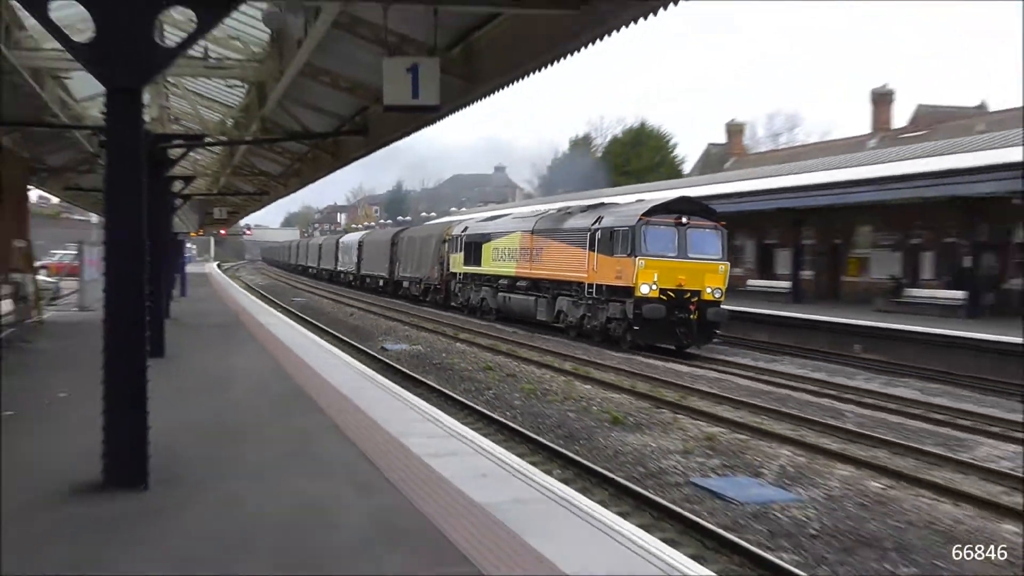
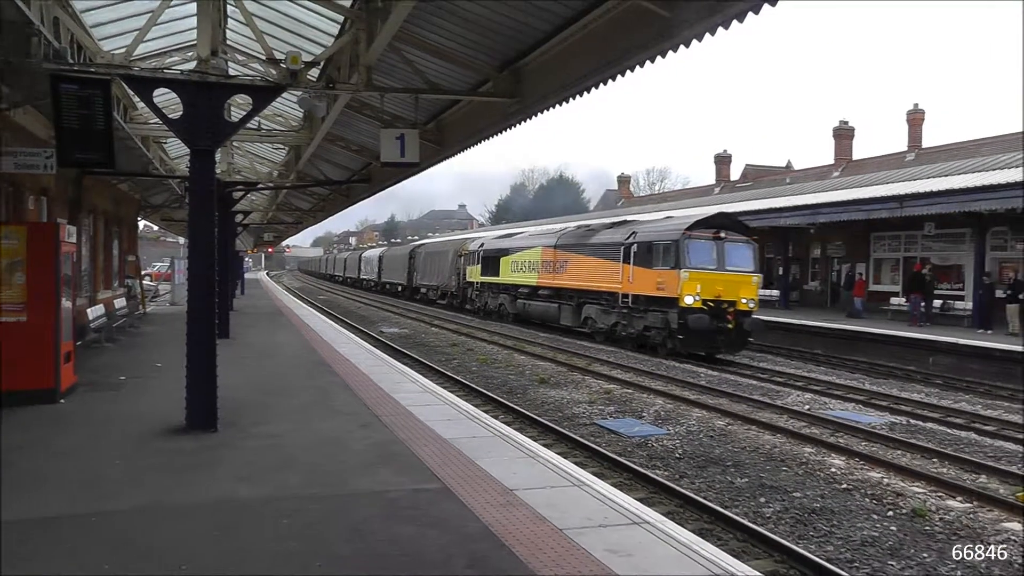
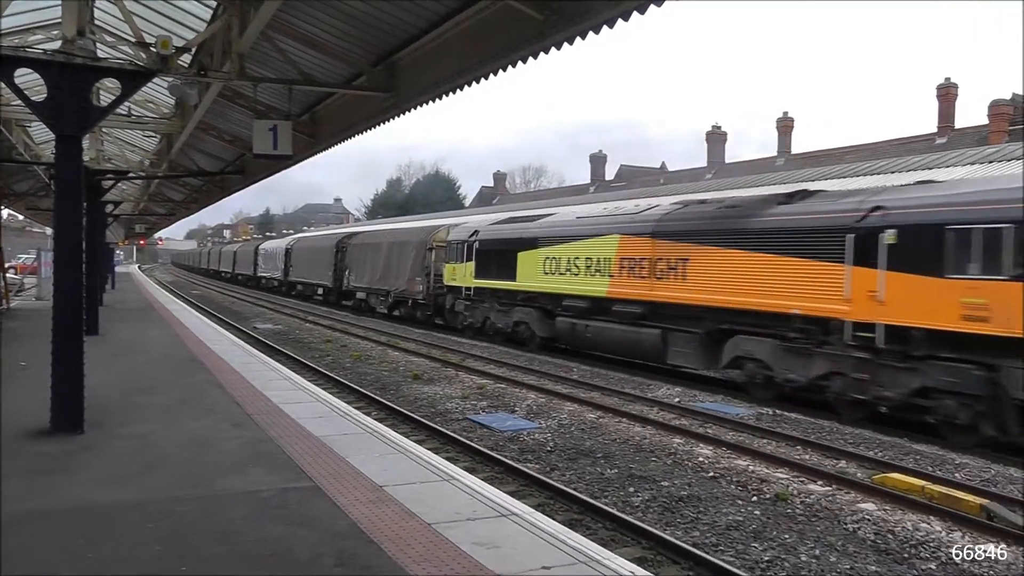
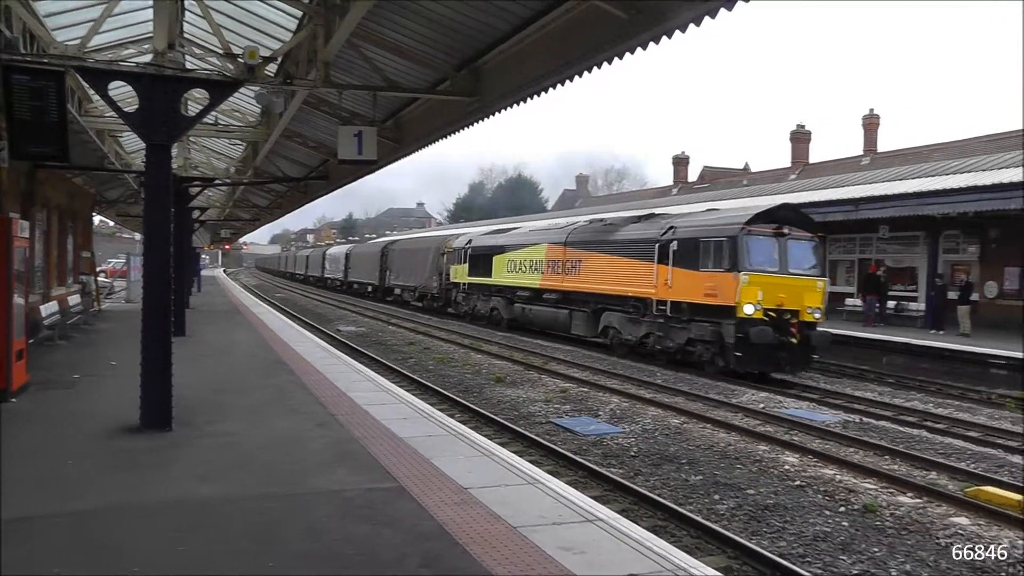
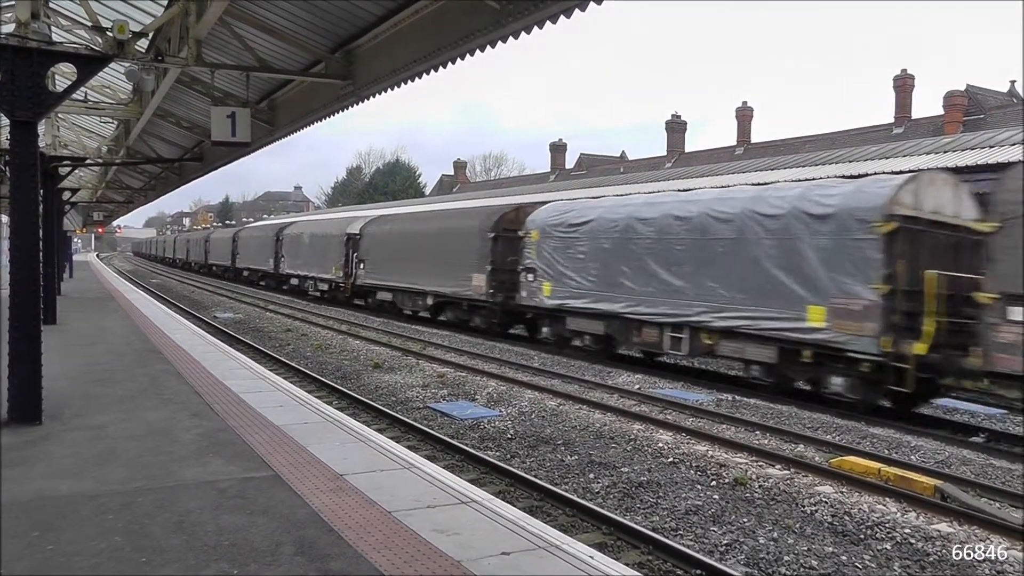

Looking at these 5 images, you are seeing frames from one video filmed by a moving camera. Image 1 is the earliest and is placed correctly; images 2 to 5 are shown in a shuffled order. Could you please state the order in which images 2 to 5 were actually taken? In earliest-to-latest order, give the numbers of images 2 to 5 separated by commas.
2, 4, 3, 5
